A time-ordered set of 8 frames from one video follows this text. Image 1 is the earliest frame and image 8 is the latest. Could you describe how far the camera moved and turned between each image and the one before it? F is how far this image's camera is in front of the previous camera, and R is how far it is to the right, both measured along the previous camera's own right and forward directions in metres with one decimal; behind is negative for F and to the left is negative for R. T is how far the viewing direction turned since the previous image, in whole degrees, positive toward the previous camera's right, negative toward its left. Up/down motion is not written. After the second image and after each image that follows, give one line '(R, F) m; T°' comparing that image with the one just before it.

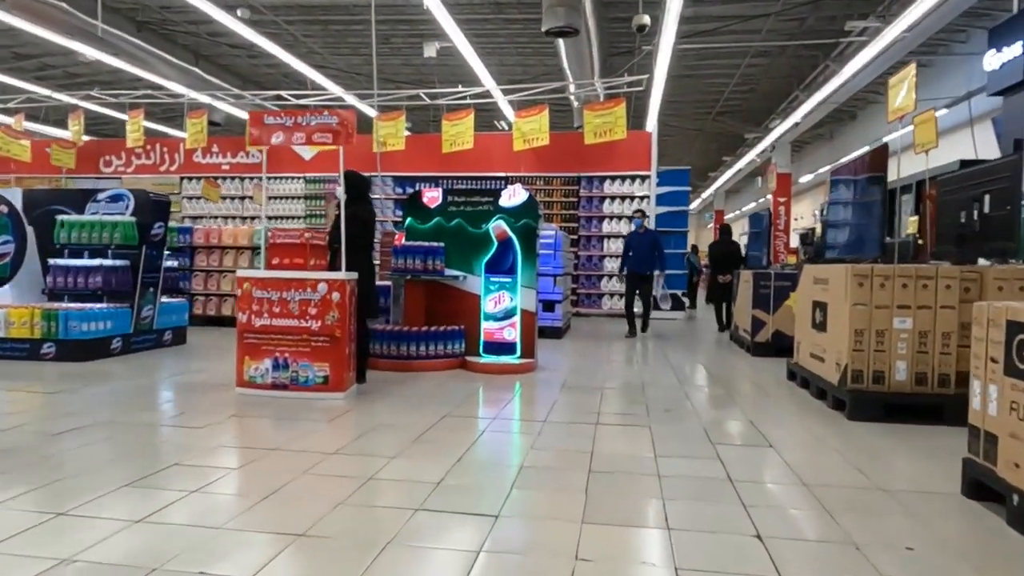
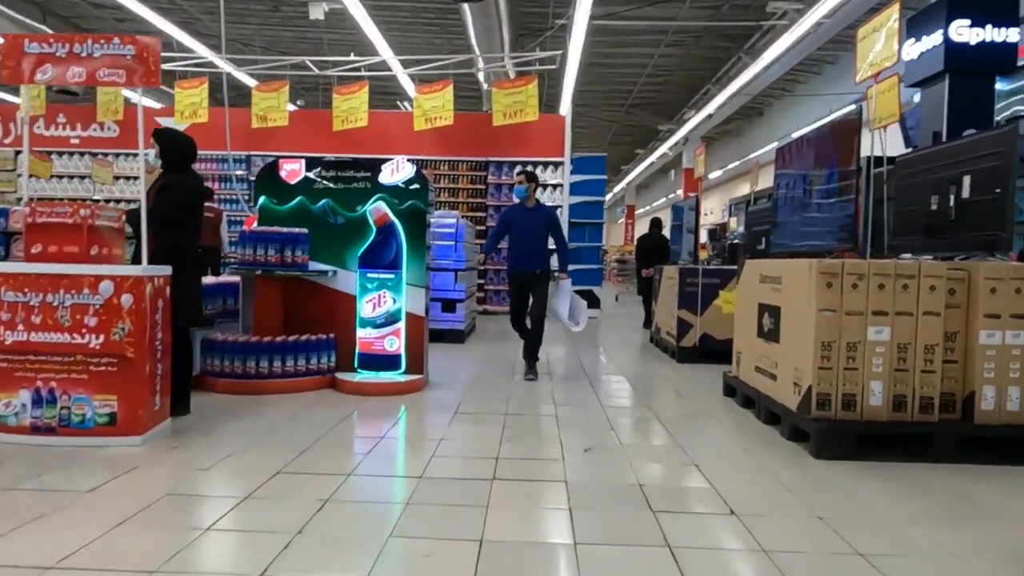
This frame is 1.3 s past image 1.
(+0.2, +1.1) m; +7°
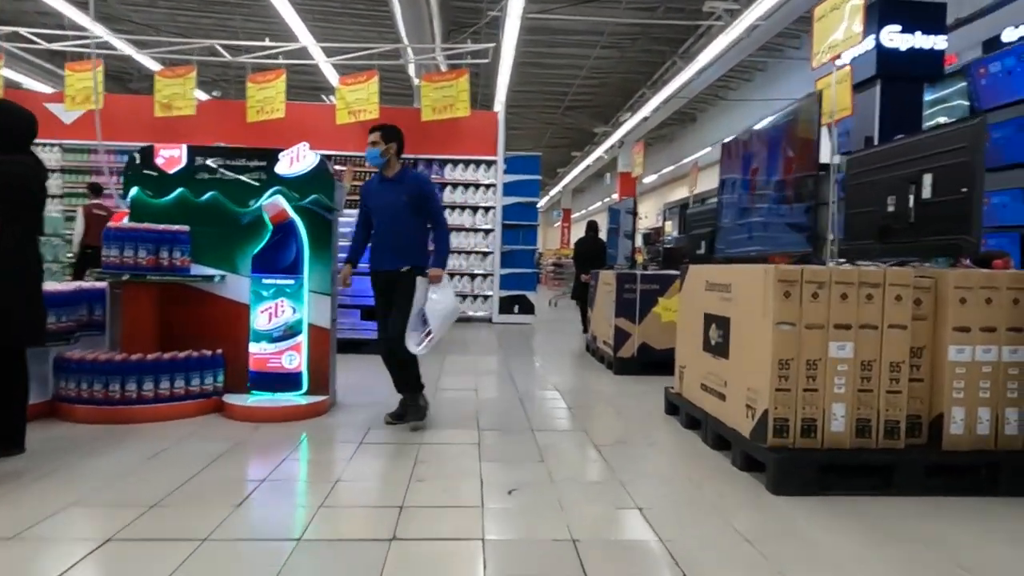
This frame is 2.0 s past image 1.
(+0.1, +0.5) m; +5°
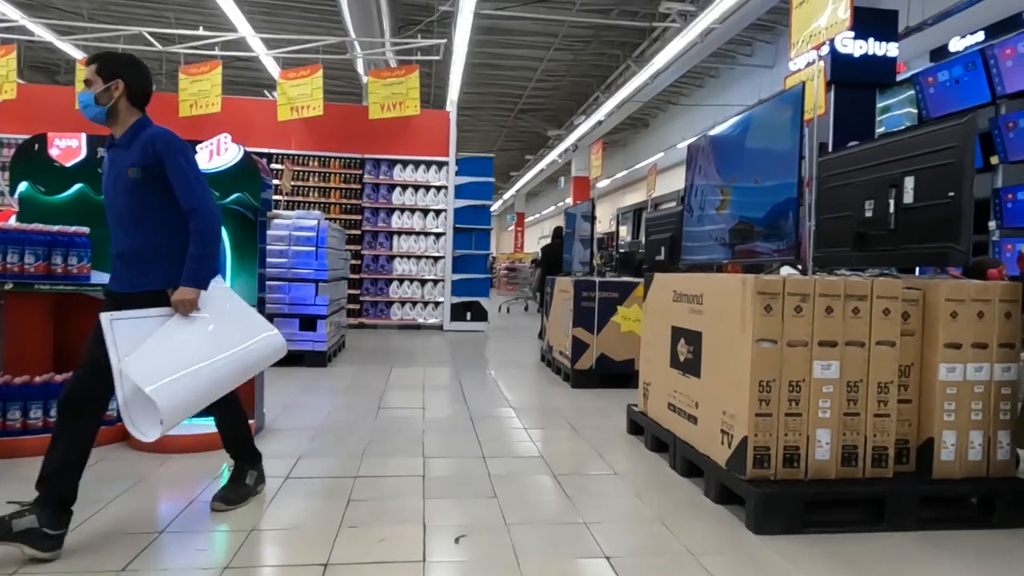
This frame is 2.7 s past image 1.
(0.0, +0.4) m; +4°
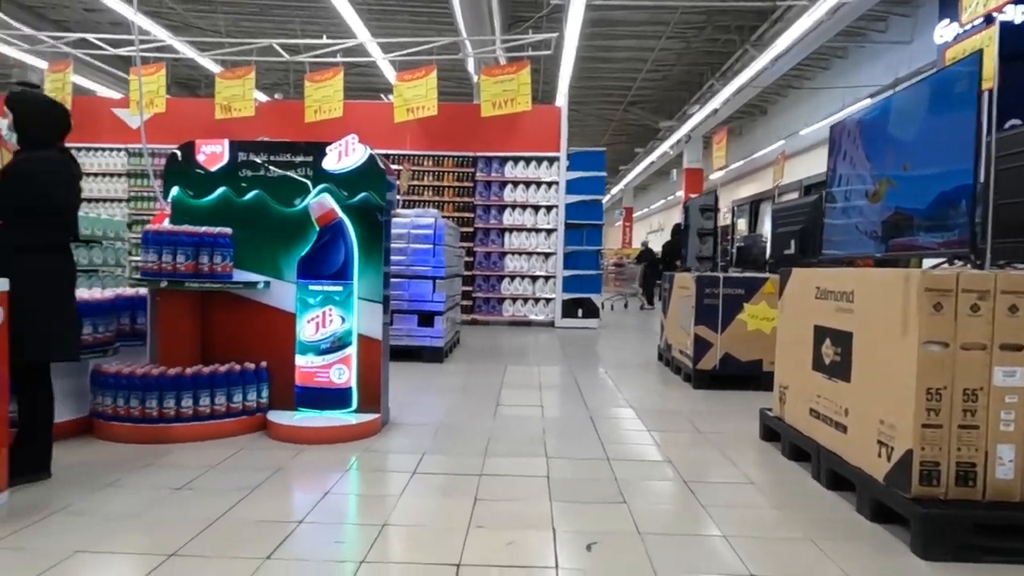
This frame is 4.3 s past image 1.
(-0.1, +0.1) m; -9°
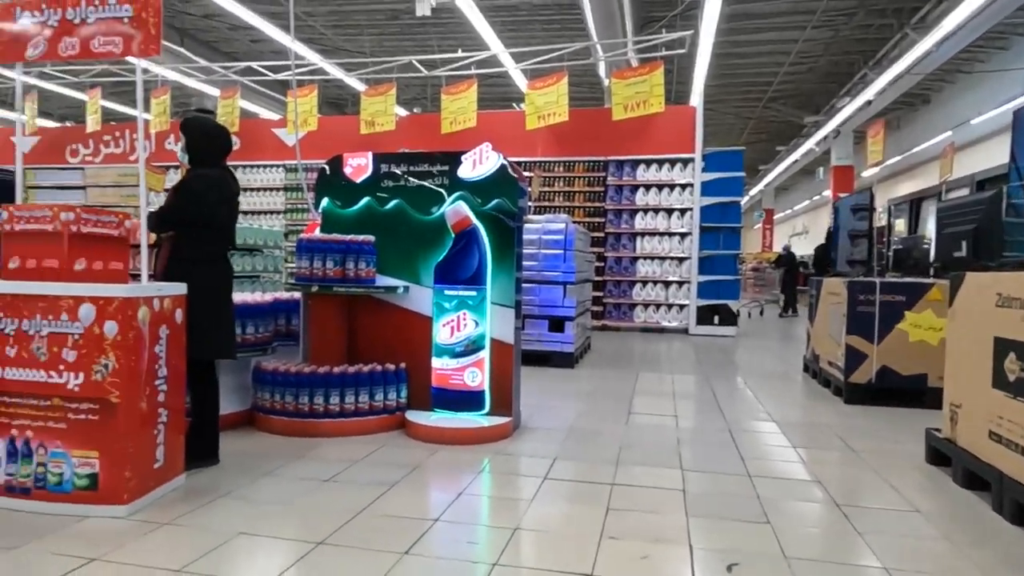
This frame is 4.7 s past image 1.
(0.0, 0.0) m; -11°
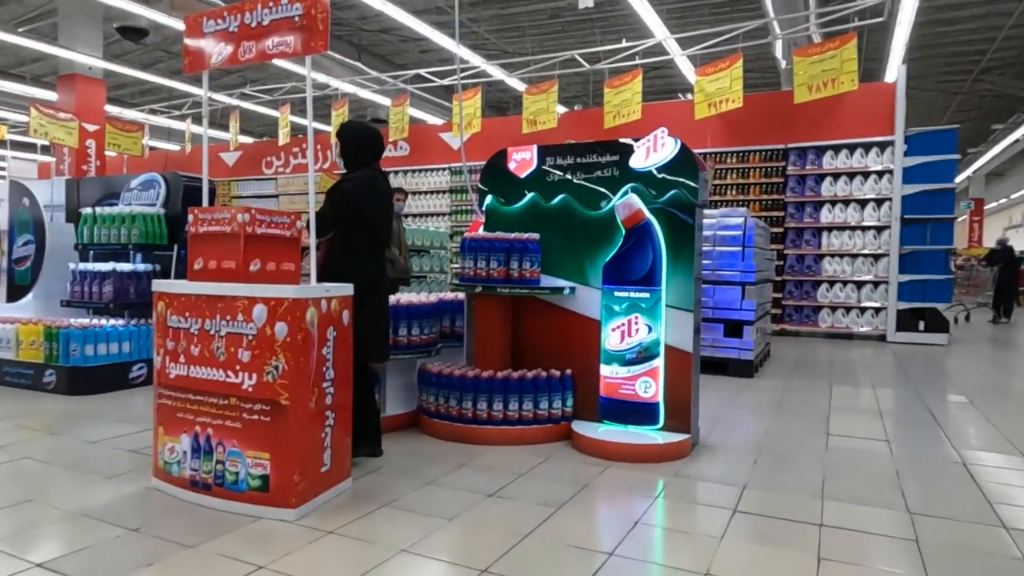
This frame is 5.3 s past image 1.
(-0.1, +0.3) m; -14°
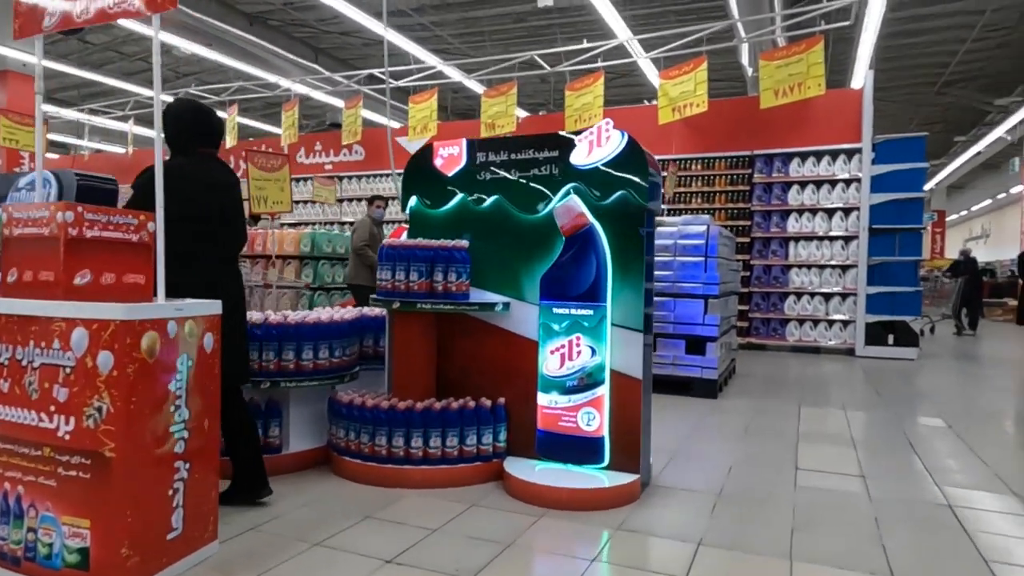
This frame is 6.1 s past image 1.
(+0.2, +0.5) m; +2°
